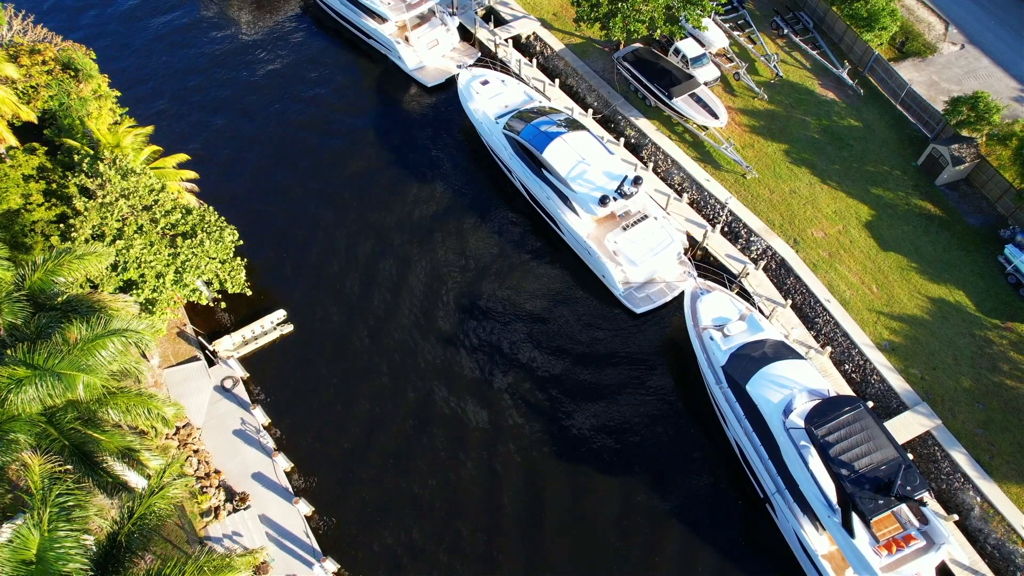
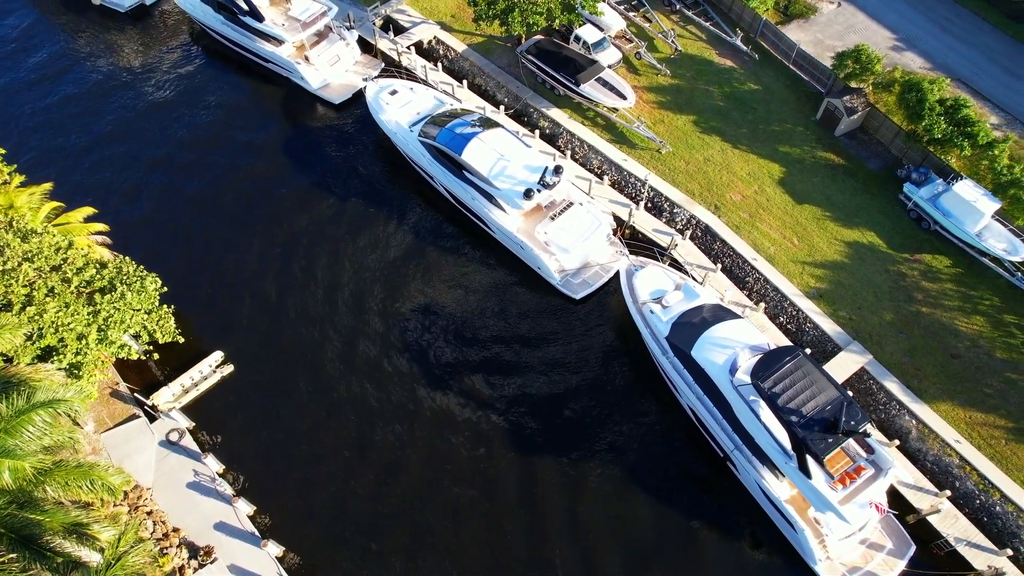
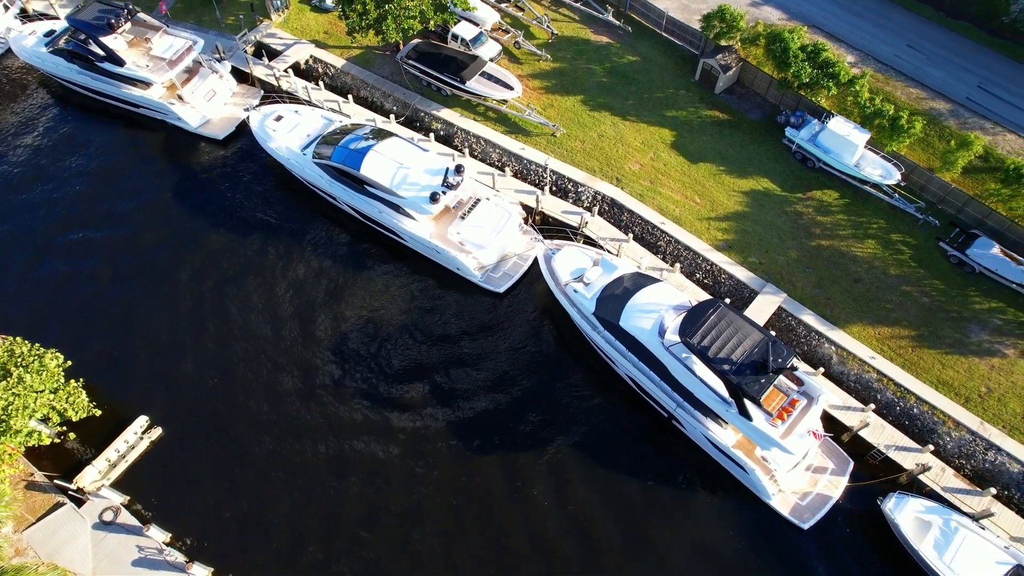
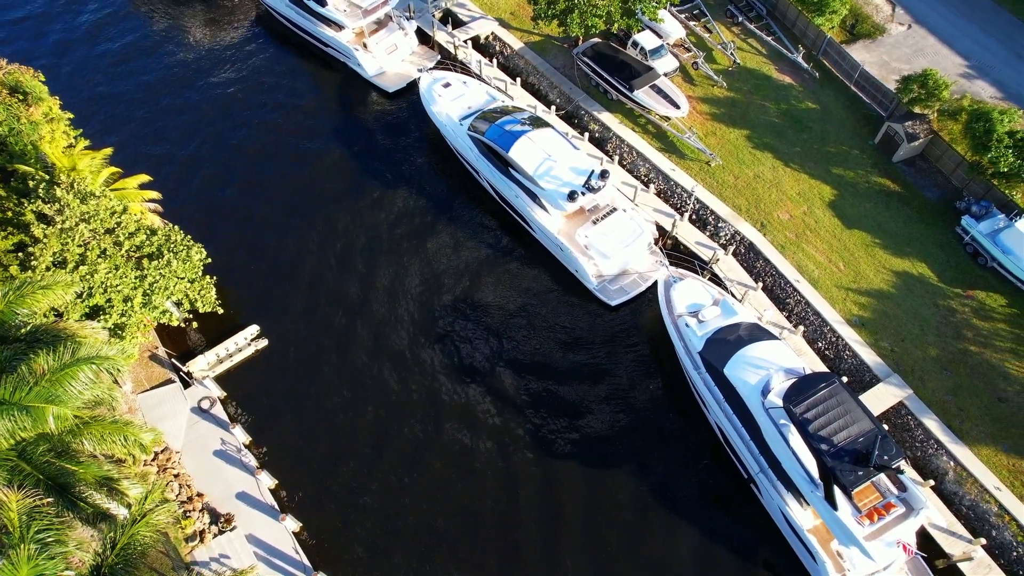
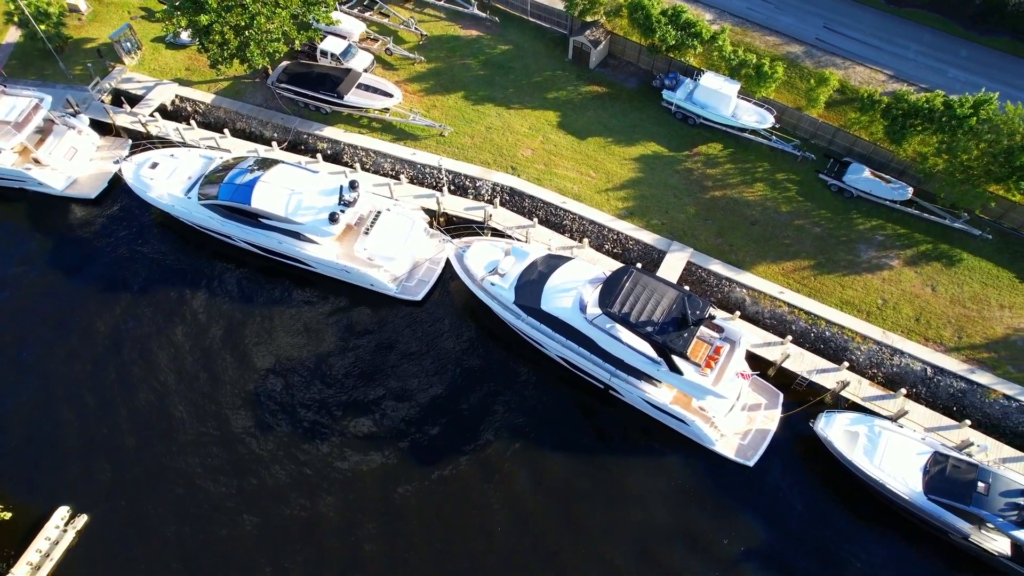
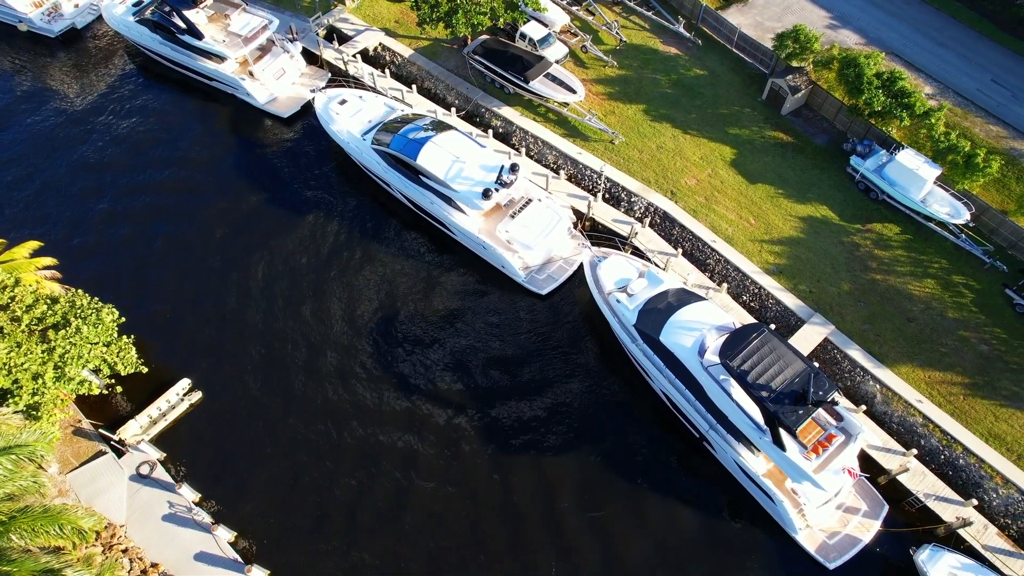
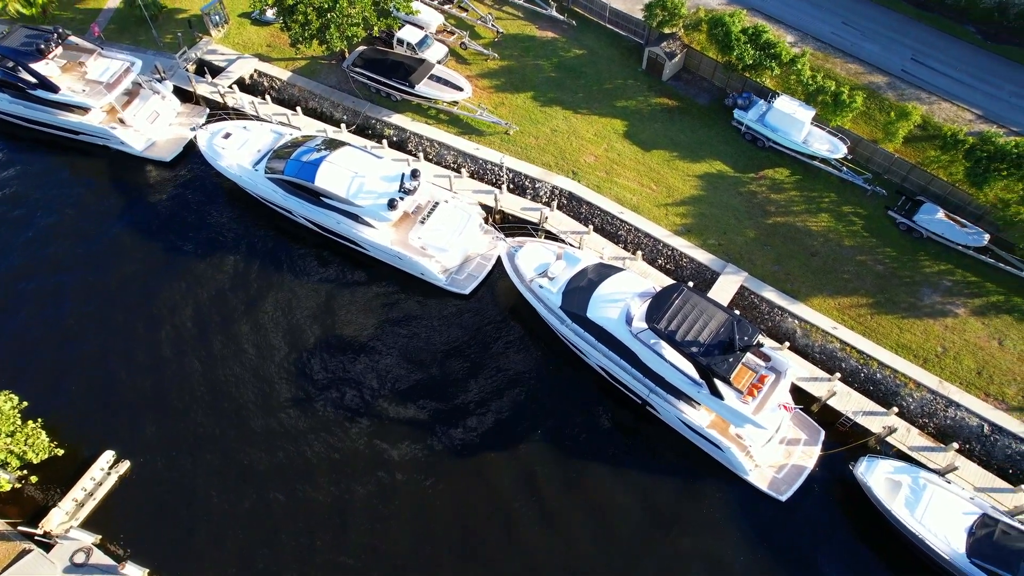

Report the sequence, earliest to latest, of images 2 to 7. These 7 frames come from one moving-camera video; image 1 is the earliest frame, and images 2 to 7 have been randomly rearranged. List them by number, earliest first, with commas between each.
4, 2, 6, 3, 7, 5
